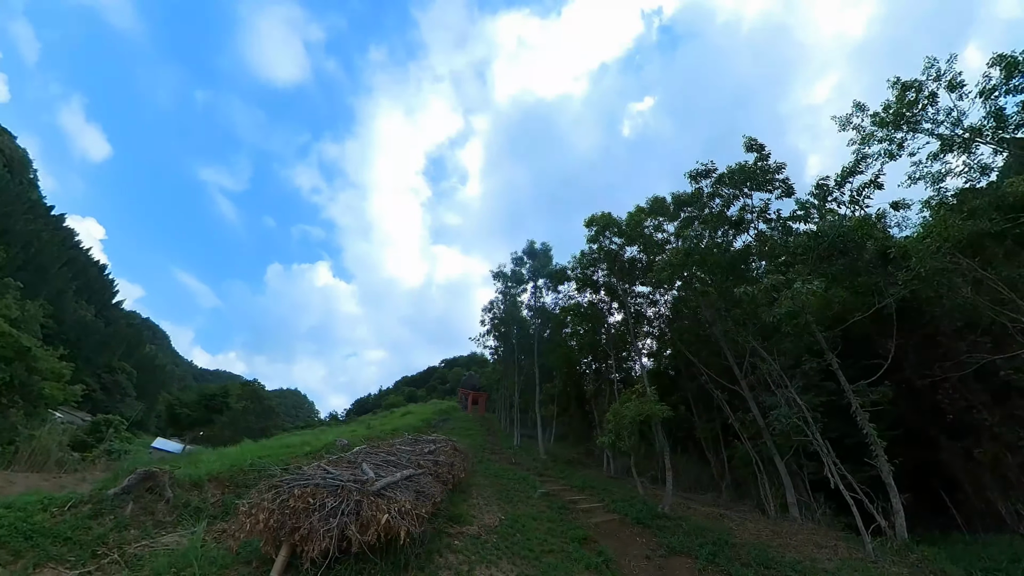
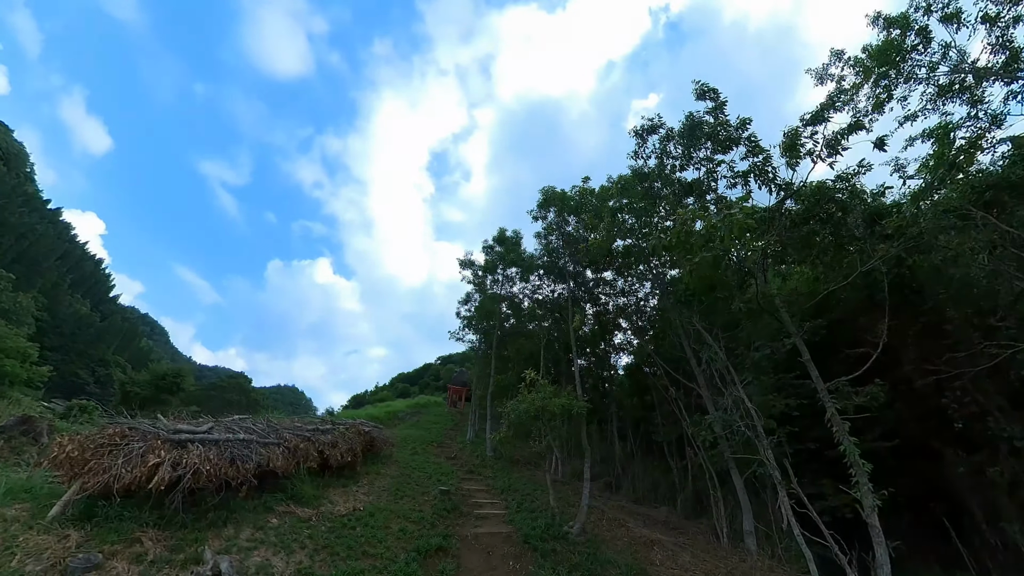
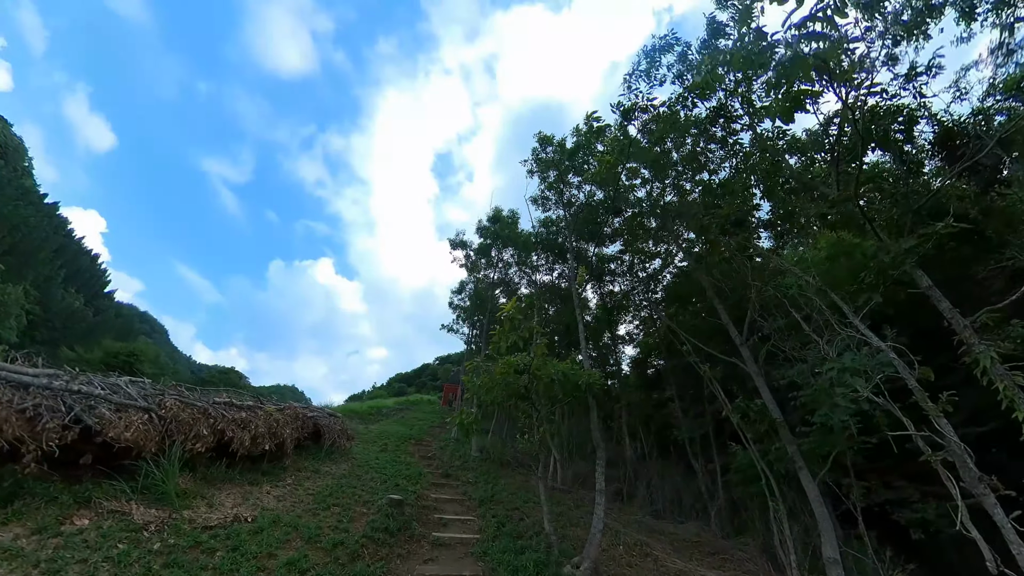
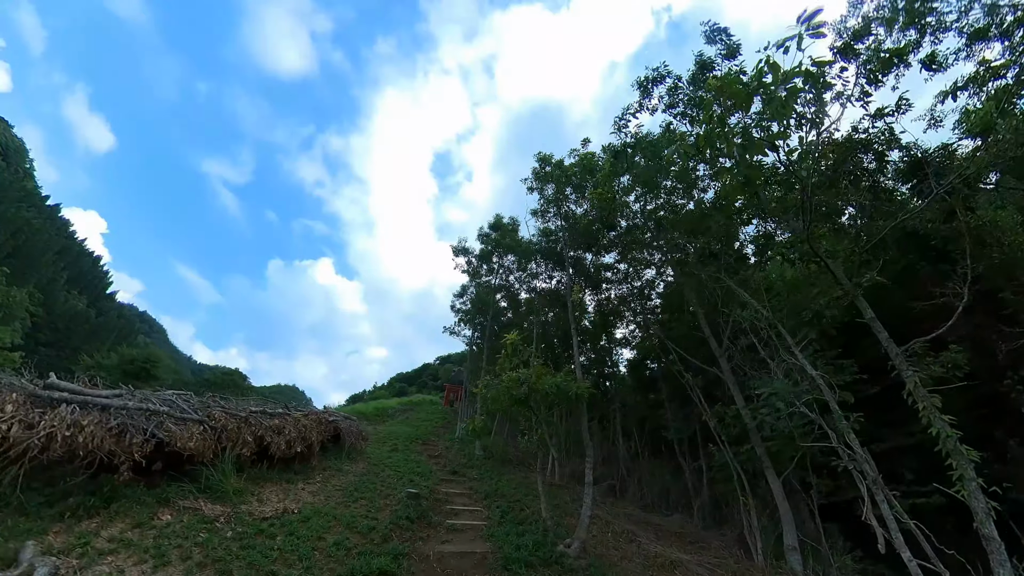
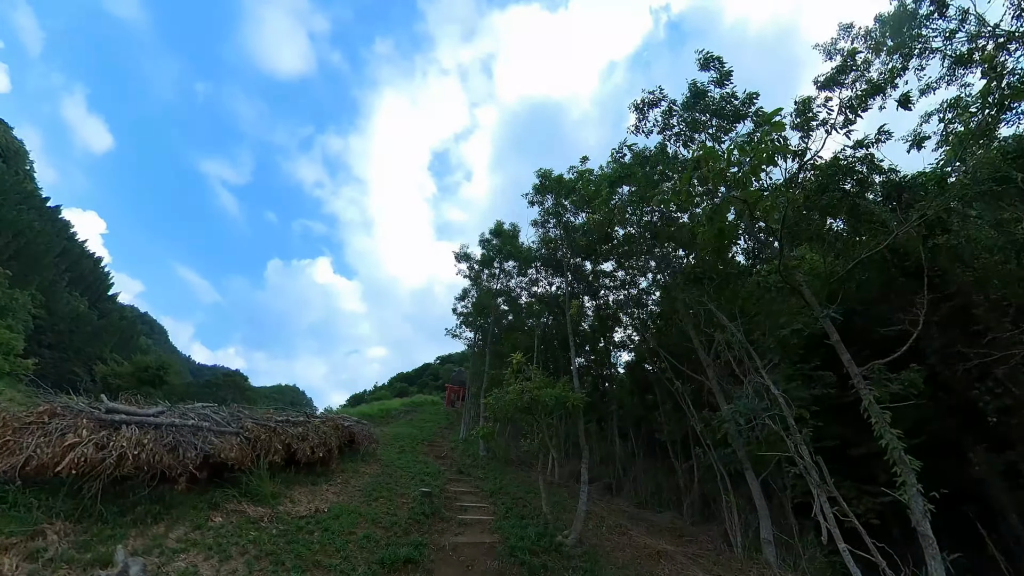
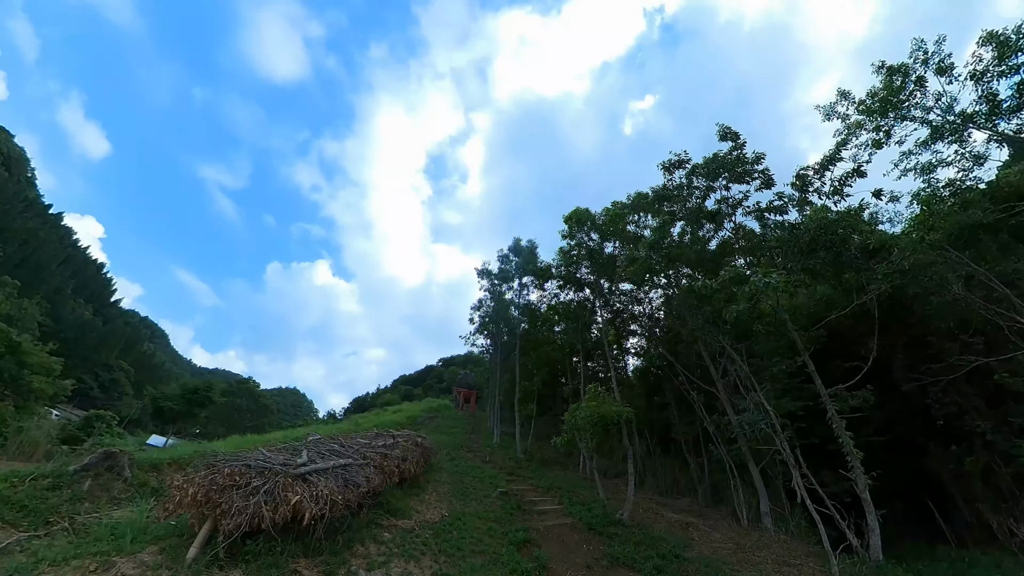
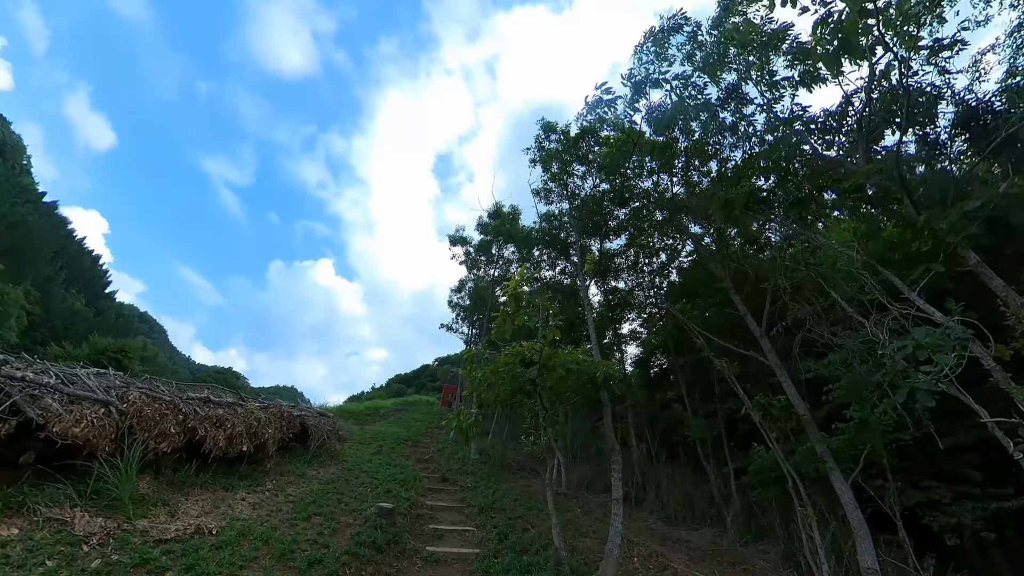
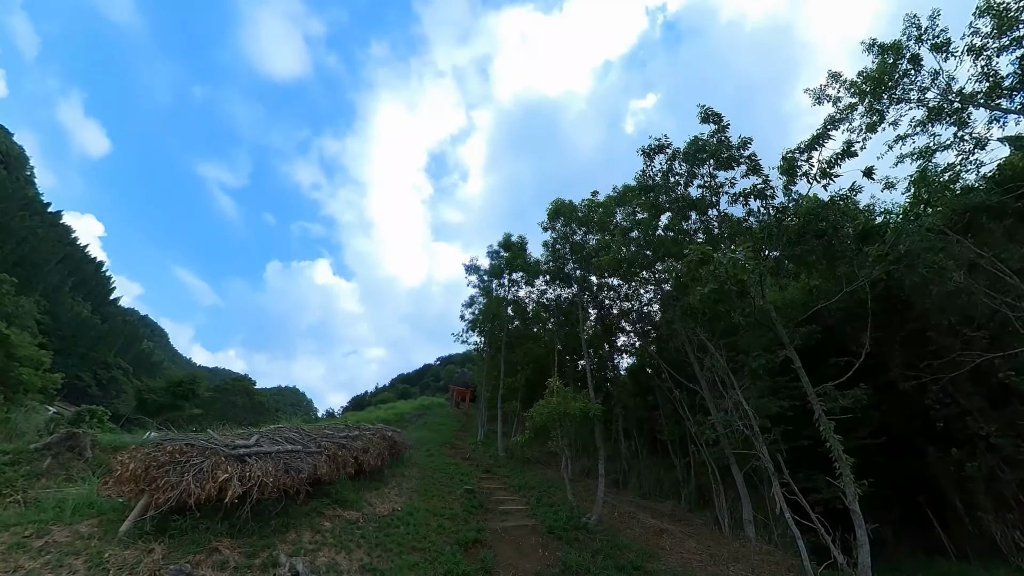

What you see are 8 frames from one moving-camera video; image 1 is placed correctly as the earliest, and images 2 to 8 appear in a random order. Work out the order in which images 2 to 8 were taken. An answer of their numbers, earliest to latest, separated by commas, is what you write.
6, 8, 2, 5, 4, 3, 7
